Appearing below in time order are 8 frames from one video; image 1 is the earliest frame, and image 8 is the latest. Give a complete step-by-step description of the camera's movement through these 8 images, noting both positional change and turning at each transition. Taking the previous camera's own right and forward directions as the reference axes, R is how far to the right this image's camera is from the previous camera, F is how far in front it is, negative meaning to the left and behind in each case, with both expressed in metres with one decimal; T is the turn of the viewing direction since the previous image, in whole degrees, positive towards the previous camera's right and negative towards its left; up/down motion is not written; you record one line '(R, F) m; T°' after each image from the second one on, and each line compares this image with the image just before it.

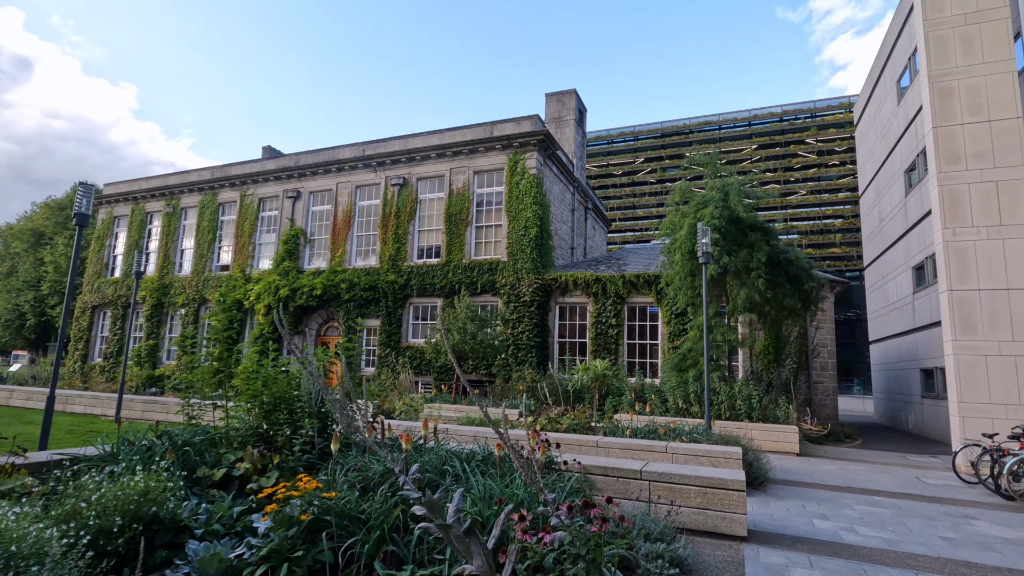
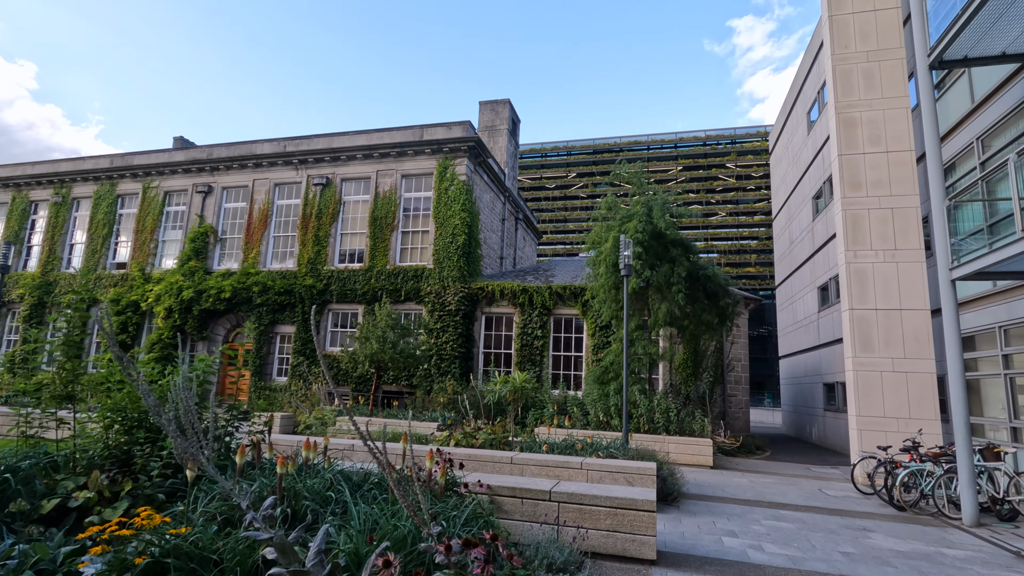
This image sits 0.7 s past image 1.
(+0.2, +0.3) m; +7°
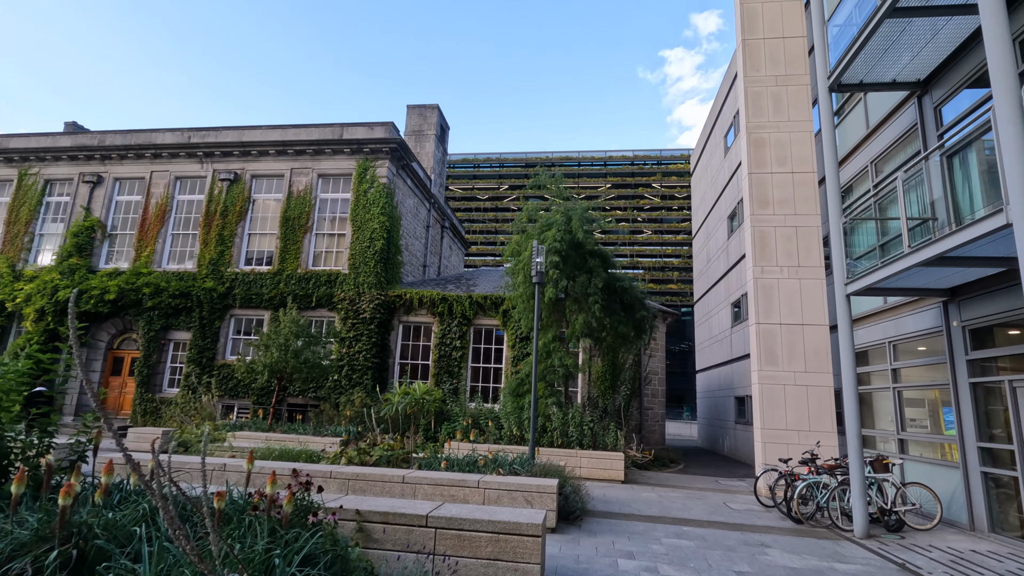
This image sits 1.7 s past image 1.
(+0.4, +0.4) m; +7°
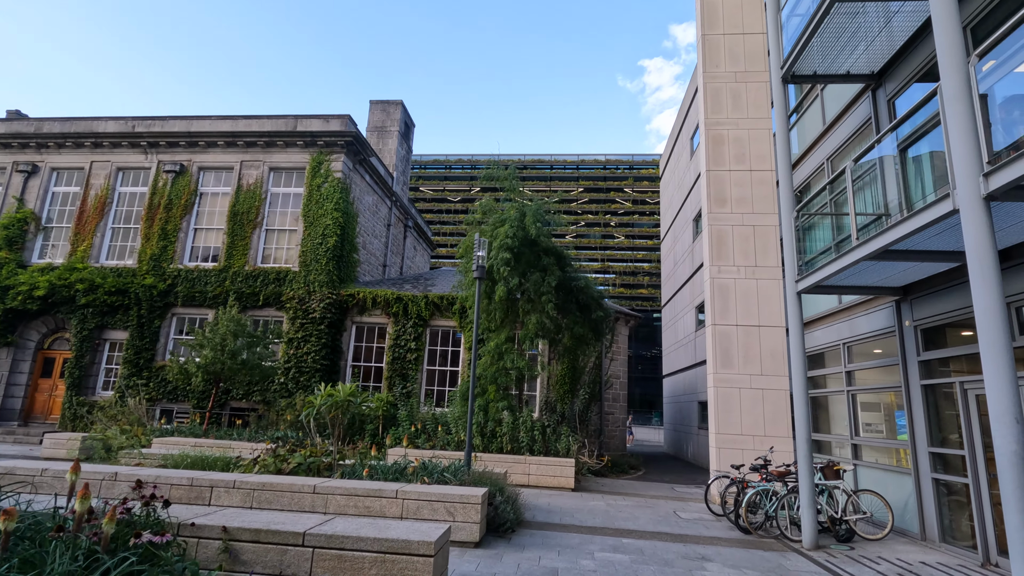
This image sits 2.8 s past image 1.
(+0.6, +0.5) m; +2°
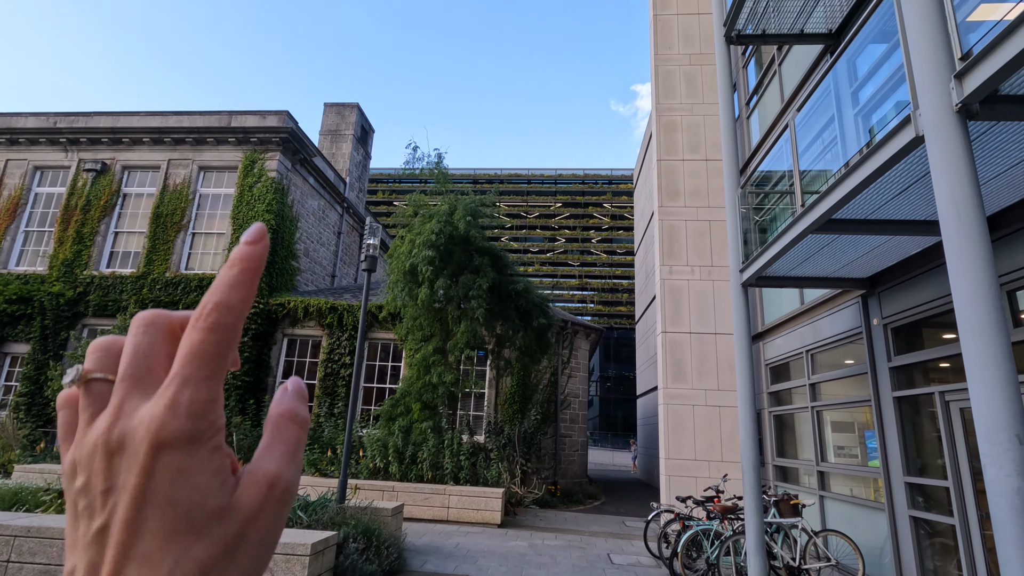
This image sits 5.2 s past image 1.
(+1.2, +1.3) m; +1°
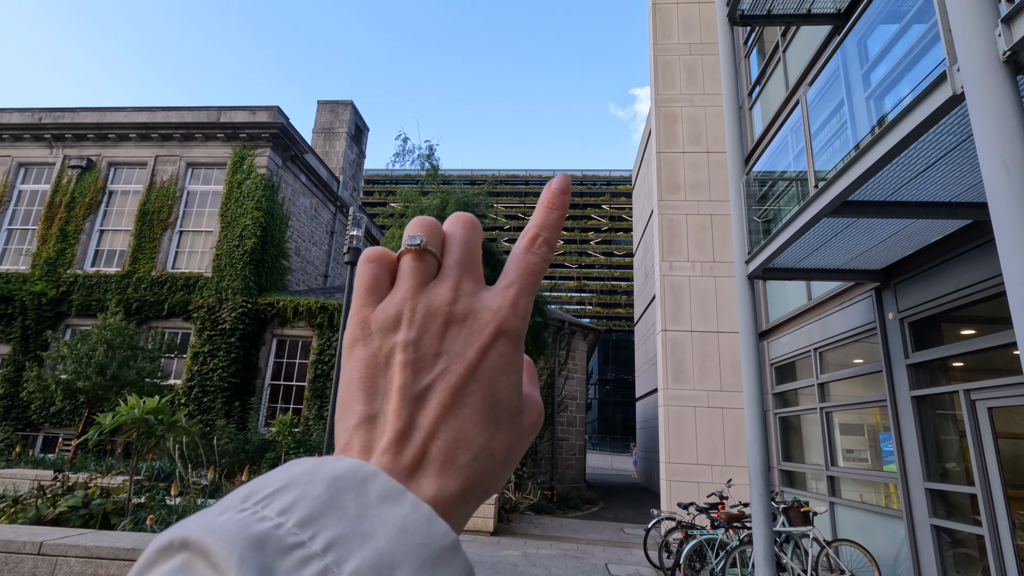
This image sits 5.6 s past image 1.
(+0.1, +0.4) m; 0°
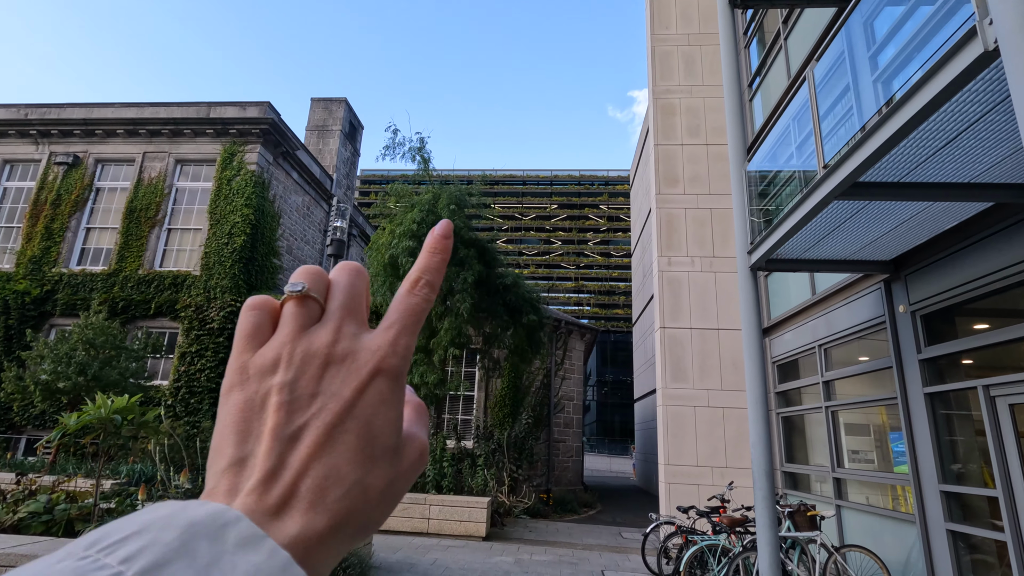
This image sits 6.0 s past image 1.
(+0.1, +0.3) m; 0°
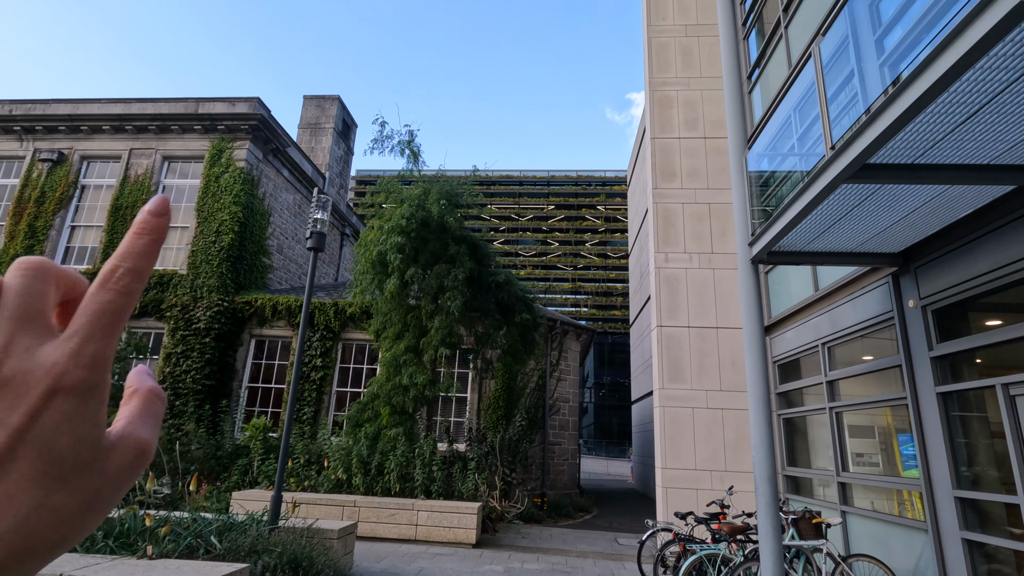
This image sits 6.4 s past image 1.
(+0.1, +0.3) m; 0°
